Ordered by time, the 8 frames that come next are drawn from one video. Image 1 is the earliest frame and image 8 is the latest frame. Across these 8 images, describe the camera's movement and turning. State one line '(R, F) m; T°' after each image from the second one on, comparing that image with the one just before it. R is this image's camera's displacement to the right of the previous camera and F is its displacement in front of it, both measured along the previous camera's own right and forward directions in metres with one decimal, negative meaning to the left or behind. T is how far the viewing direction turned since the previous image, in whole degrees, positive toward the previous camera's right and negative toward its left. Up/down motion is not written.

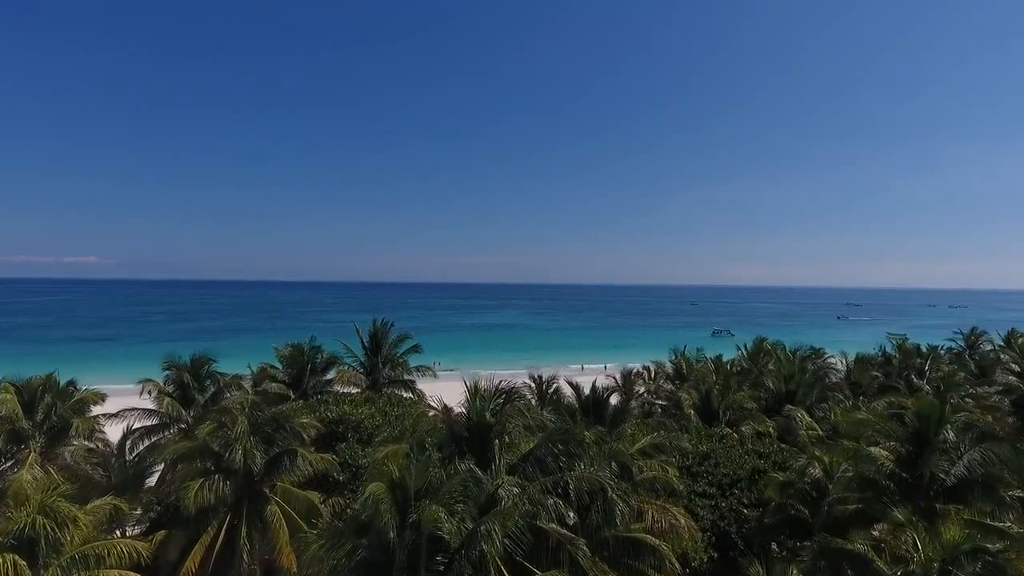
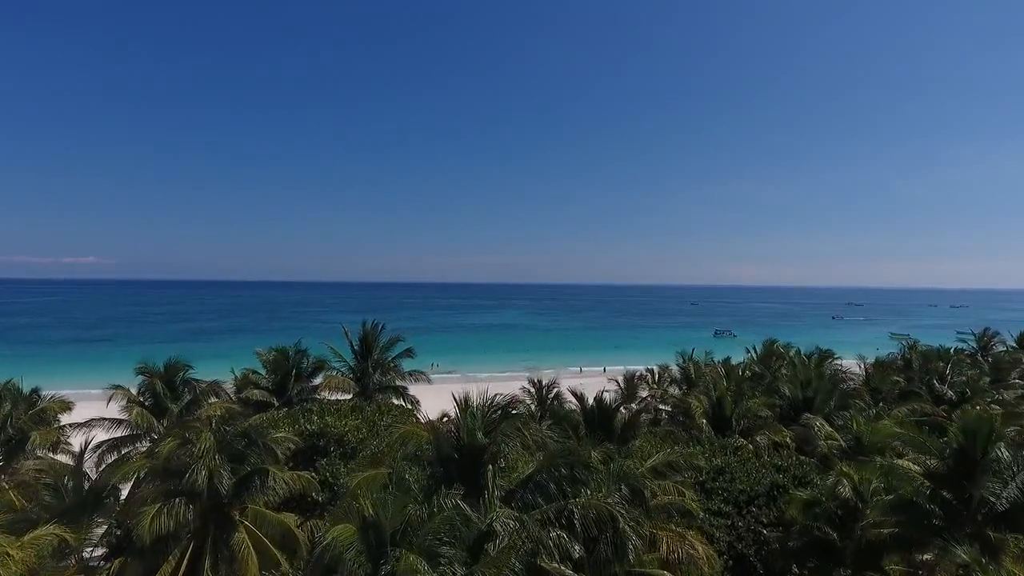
(+0.1, +1.1) m; 0°
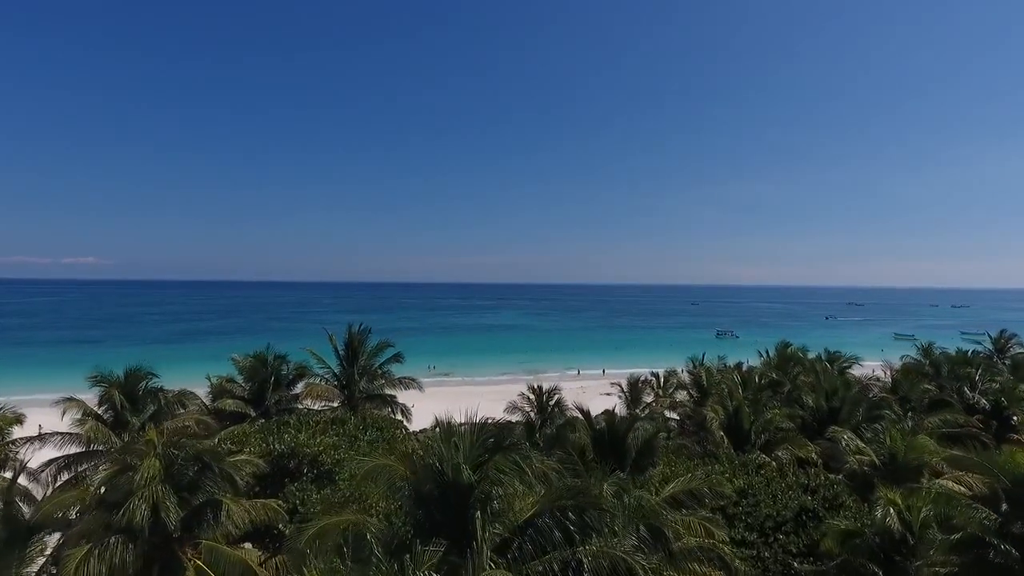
(+0.1, +1.4) m; 0°
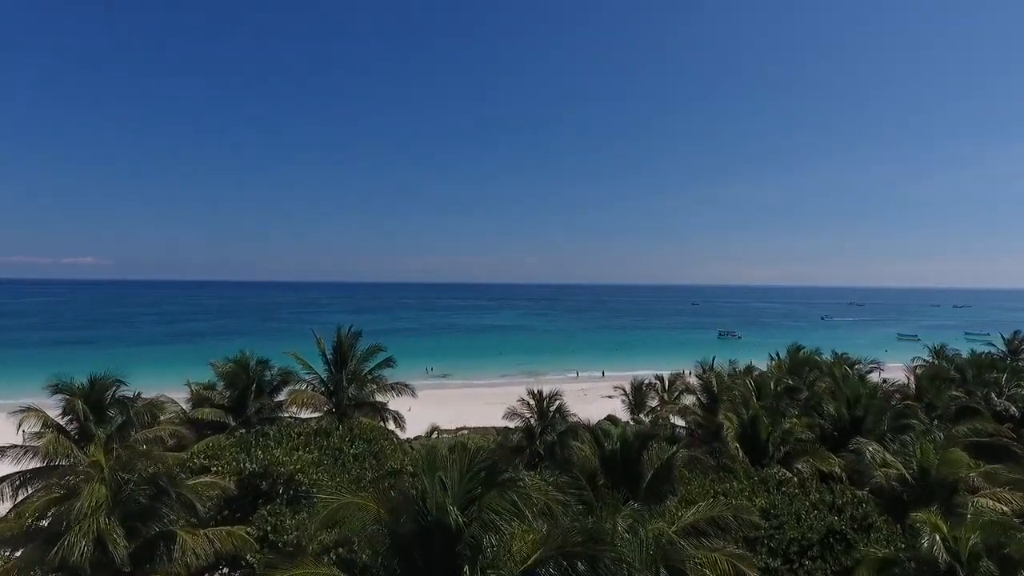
(0.0, +1.0) m; 0°
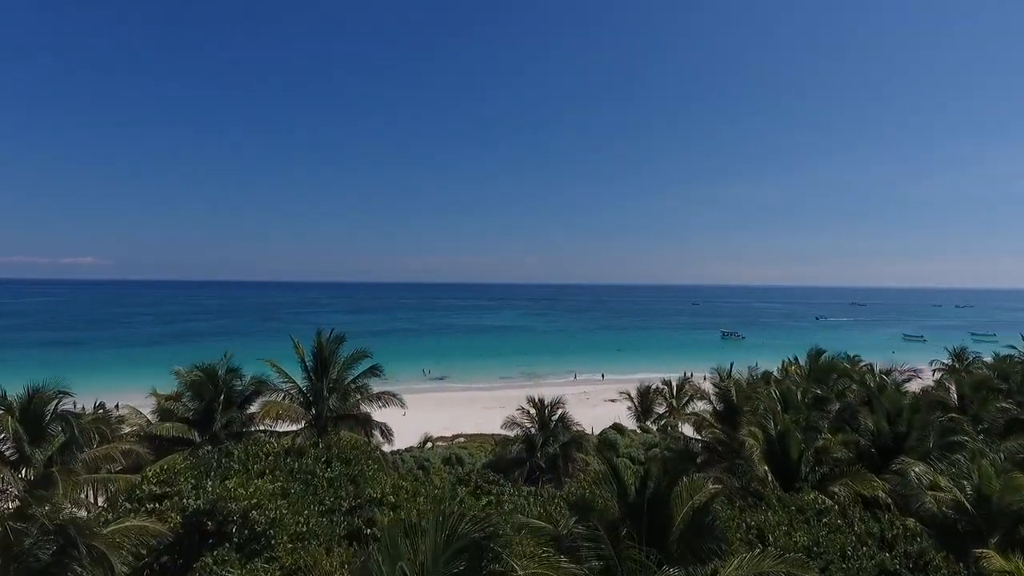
(+0.1, +1.5) m; 0°
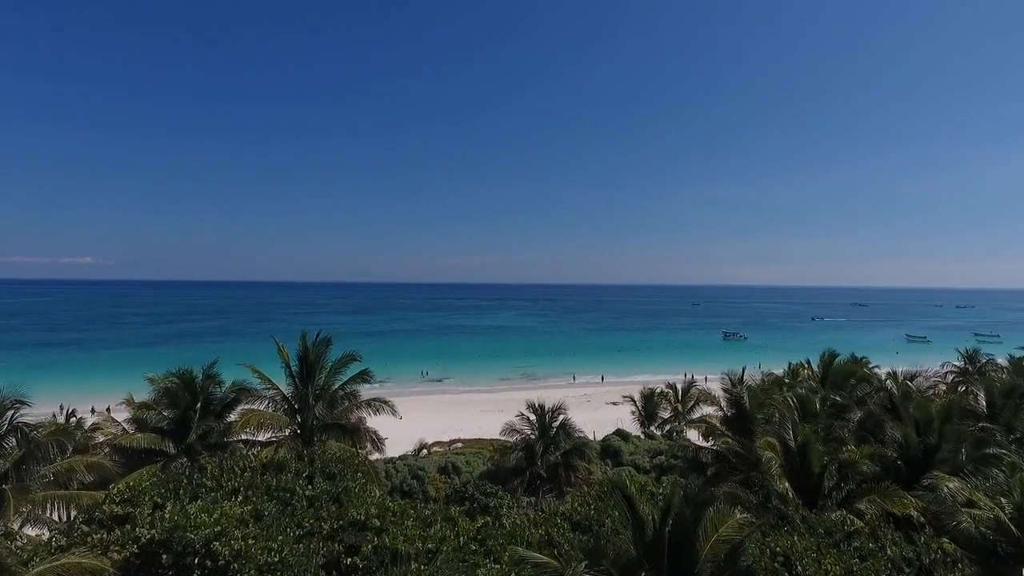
(0.0, +0.9) m; 0°
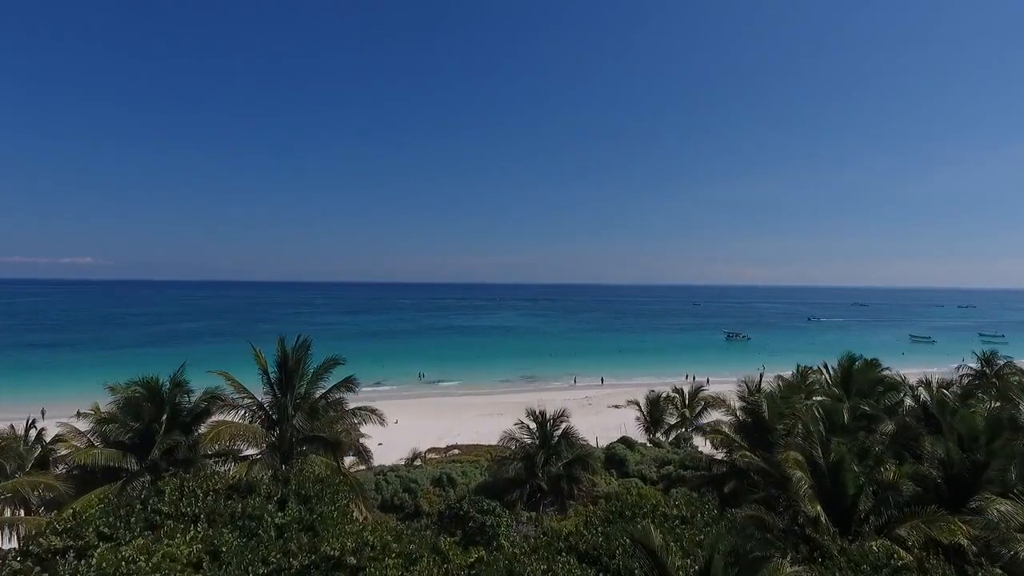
(+0.1, +1.2) m; 0°
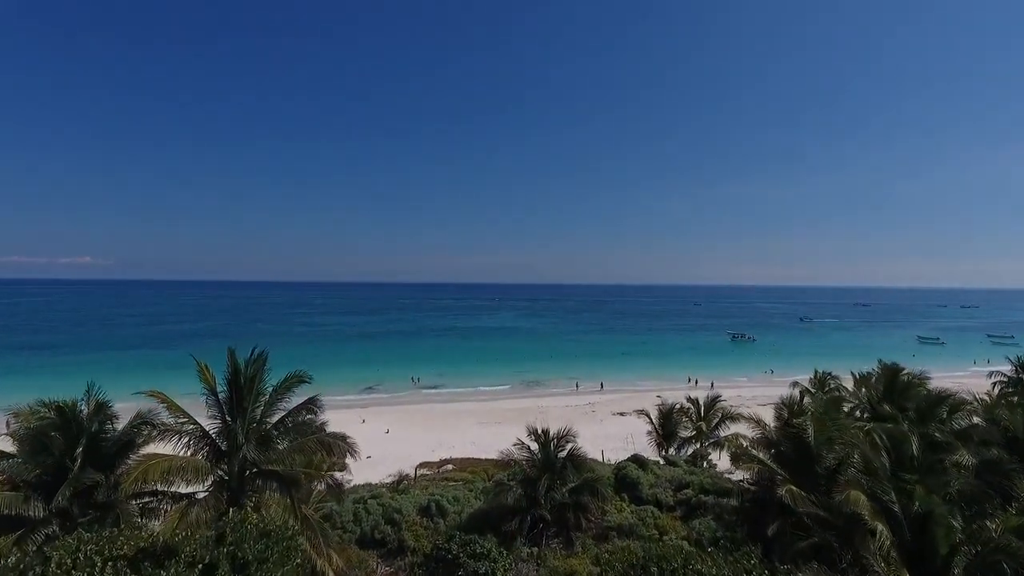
(0.0, +2.1) m; 0°
